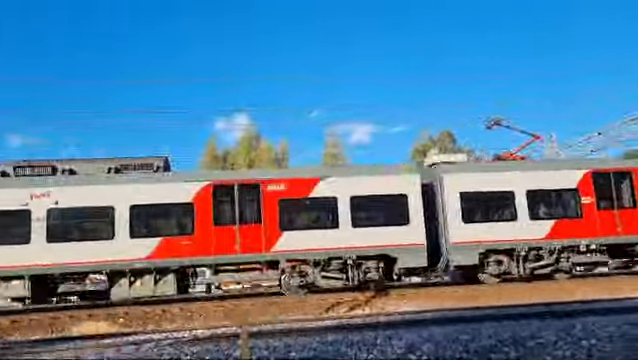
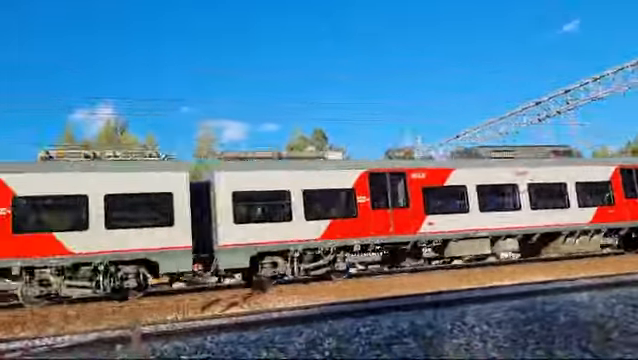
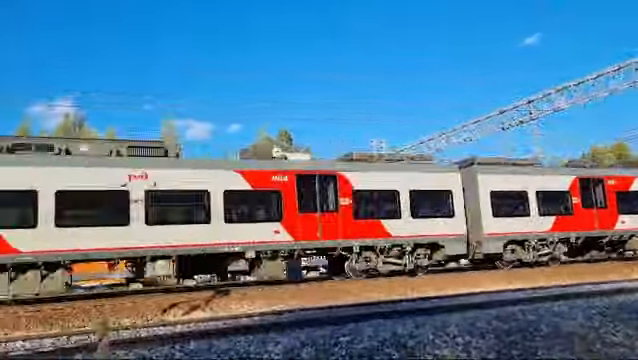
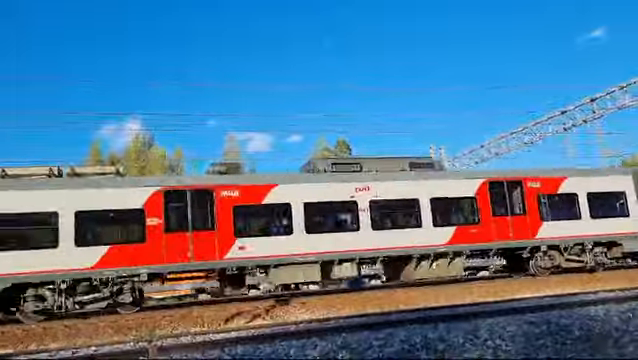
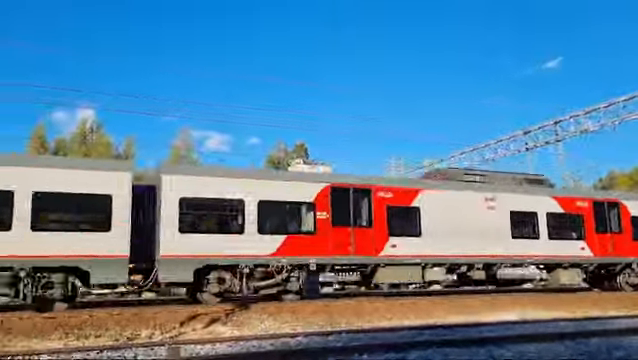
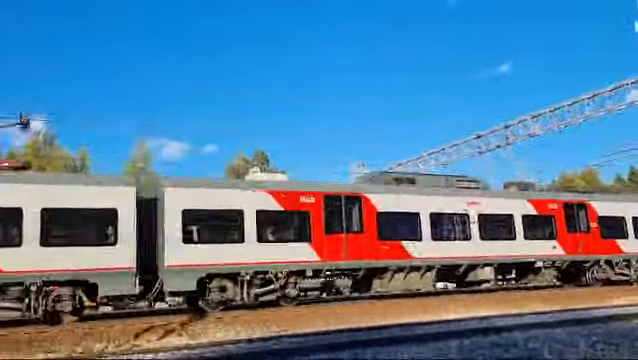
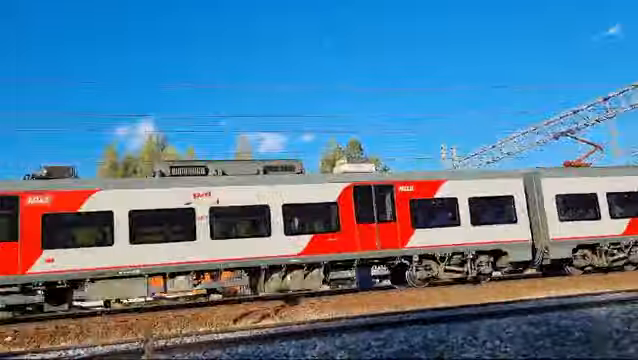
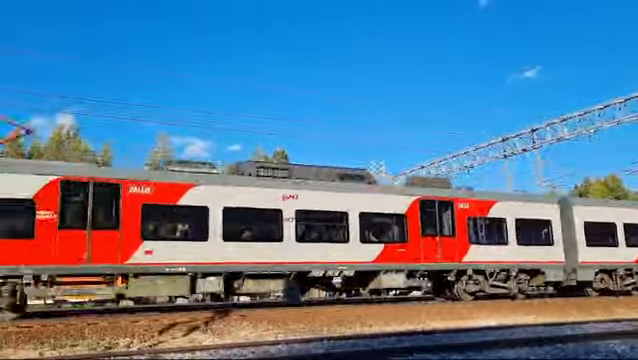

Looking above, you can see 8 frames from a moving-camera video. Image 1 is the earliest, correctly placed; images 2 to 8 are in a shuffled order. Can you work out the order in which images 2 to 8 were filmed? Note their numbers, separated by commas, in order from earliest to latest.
7, 4, 2, 3, 6, 5, 8
